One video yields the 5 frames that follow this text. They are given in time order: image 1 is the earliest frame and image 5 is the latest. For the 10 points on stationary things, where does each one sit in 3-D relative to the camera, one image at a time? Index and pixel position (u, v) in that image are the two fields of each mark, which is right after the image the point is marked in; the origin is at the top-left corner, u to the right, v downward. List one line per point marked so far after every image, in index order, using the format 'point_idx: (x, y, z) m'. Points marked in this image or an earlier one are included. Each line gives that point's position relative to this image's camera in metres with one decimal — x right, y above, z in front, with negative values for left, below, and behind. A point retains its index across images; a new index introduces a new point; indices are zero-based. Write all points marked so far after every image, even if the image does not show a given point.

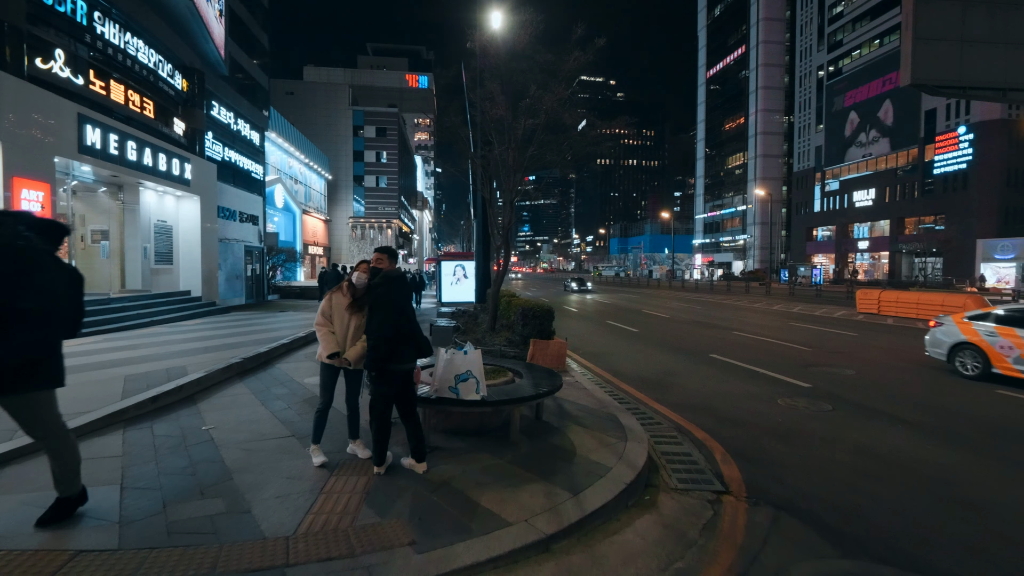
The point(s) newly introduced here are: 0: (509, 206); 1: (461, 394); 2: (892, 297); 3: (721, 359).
0: (-0.1, +2.2, +12.4) m
1: (-0.4, -0.9, +4.0) m
2: (+15.7, -0.4, +19.0) m
3: (+4.9, -1.7, +10.8) m
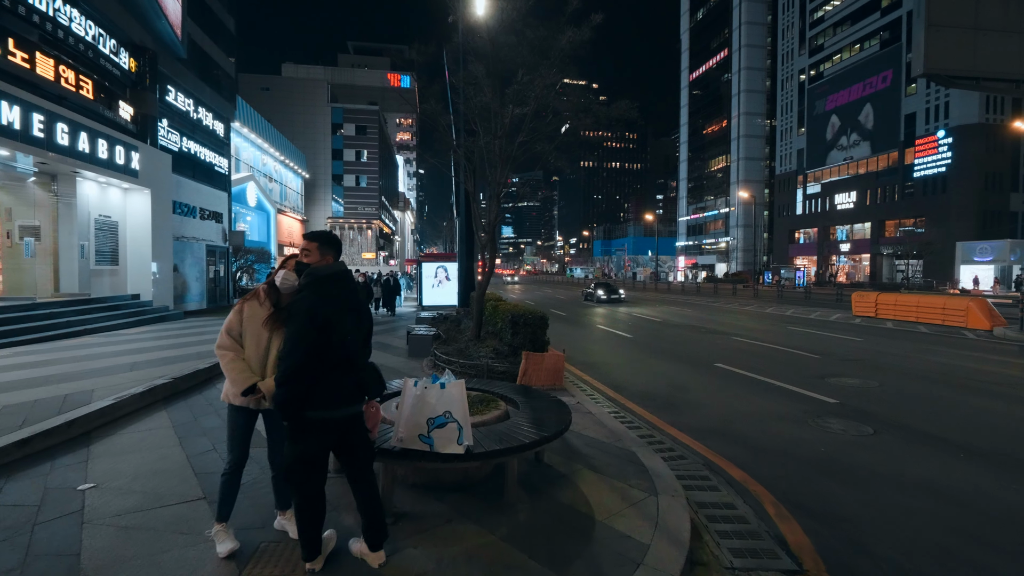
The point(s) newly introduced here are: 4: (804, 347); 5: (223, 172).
0: (-0.4, +2.1, +11.2) m
1: (-0.5, -1.0, +2.8) m
2: (+15.1, -0.5, +18.4) m
3: (+4.6, -1.7, +9.9) m
4: (+8.1, -1.6, +12.7) m
5: (-12.5, +5.0, +19.9) m
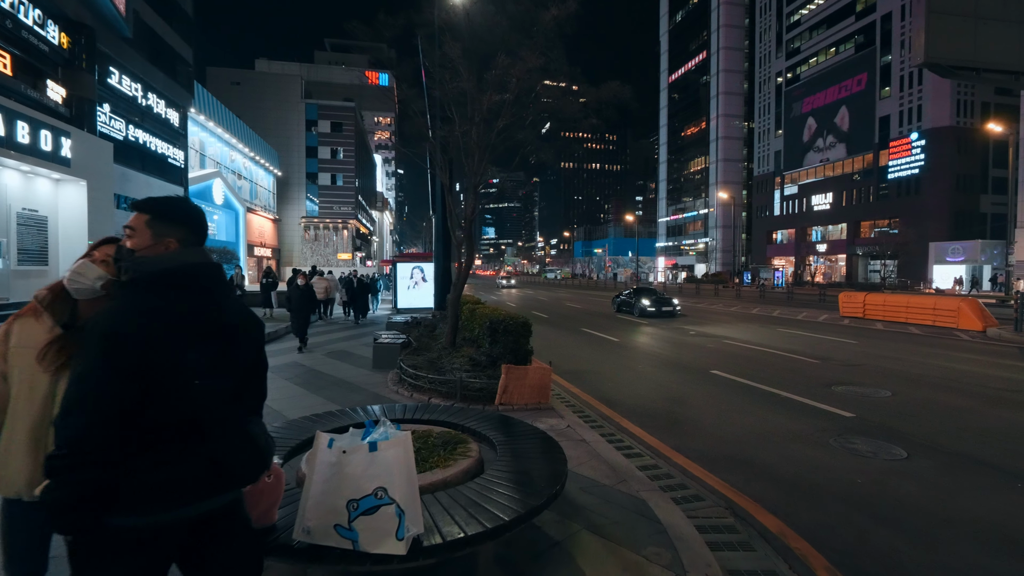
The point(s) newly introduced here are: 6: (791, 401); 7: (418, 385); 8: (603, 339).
0: (-0.9, +2.1, +10.2) m
1: (-0.6, -1.0, +1.8) m
2: (+14.3, -0.5, +18.0) m
3: (+4.2, -1.8, +9.0) m
4: (+7.5, -1.6, +12.0) m
5: (-13.3, +4.9, +18.4) m
6: (+4.4, -1.8, +7.2) m
7: (-1.3, -1.3, +6.2) m
8: (+2.8, -1.6, +14.1) m
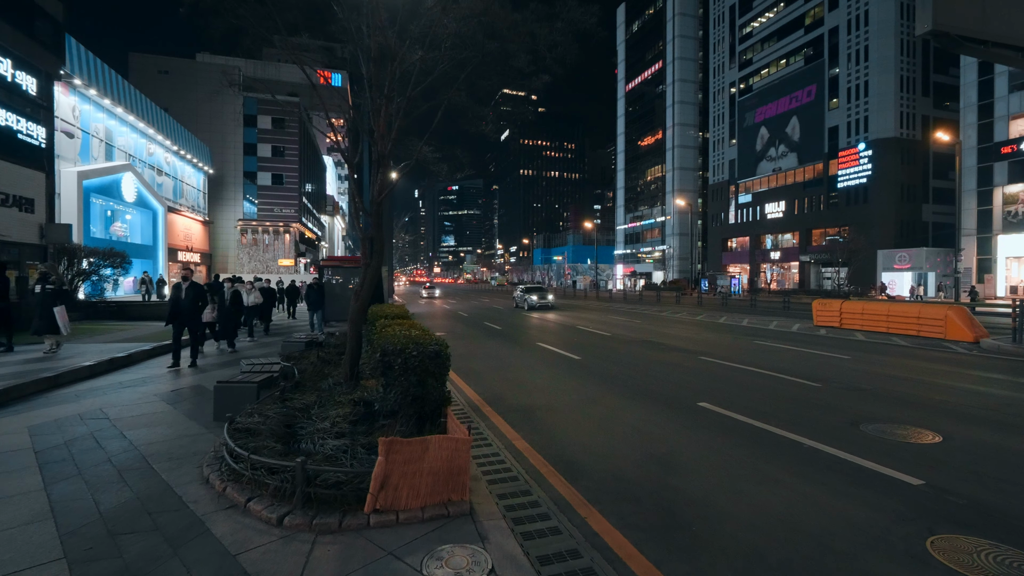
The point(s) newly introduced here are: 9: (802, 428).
0: (-2.1, +1.9, +7.6) m
1: (-1.0, -1.0, -0.8) m
2: (+12.4, -0.7, +16.6) m
3: (+3.1, -1.9, +6.8) m
4: (+6.2, -1.8, +10.1) m
5: (-15.2, +4.6, +14.8) m
6: (+3.5, -1.9, +5.0) m
7: (-2.1, -1.4, +3.5) m
8: (+1.3, -1.8, +11.8) m
9: (+4.0, -1.9, +6.3) m
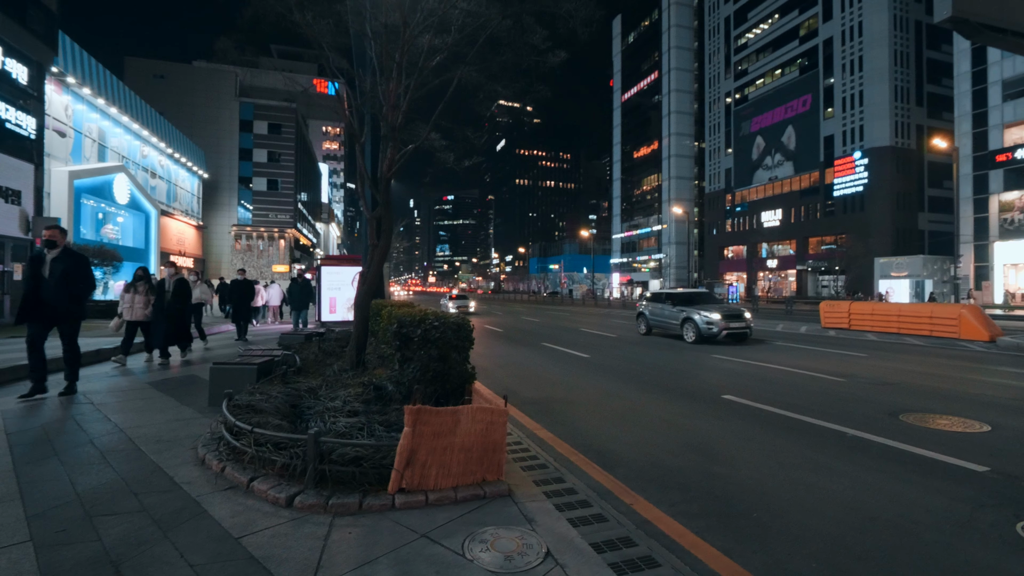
0: (-1.9, +2.2, +7.2) m
1: (-0.7, -0.6, -1.2) m
2: (+12.5, -0.8, +16.4) m
3: (+3.3, -1.6, +6.4) m
4: (+6.4, -1.7, +9.7) m
5: (-15.0, +4.7, +14.3) m
6: (+3.7, -1.6, +4.6) m
7: (-1.8, -1.1, +3.1) m
8: (+1.5, -1.6, +11.4) m
9: (+4.2, -1.7, +5.9) m
